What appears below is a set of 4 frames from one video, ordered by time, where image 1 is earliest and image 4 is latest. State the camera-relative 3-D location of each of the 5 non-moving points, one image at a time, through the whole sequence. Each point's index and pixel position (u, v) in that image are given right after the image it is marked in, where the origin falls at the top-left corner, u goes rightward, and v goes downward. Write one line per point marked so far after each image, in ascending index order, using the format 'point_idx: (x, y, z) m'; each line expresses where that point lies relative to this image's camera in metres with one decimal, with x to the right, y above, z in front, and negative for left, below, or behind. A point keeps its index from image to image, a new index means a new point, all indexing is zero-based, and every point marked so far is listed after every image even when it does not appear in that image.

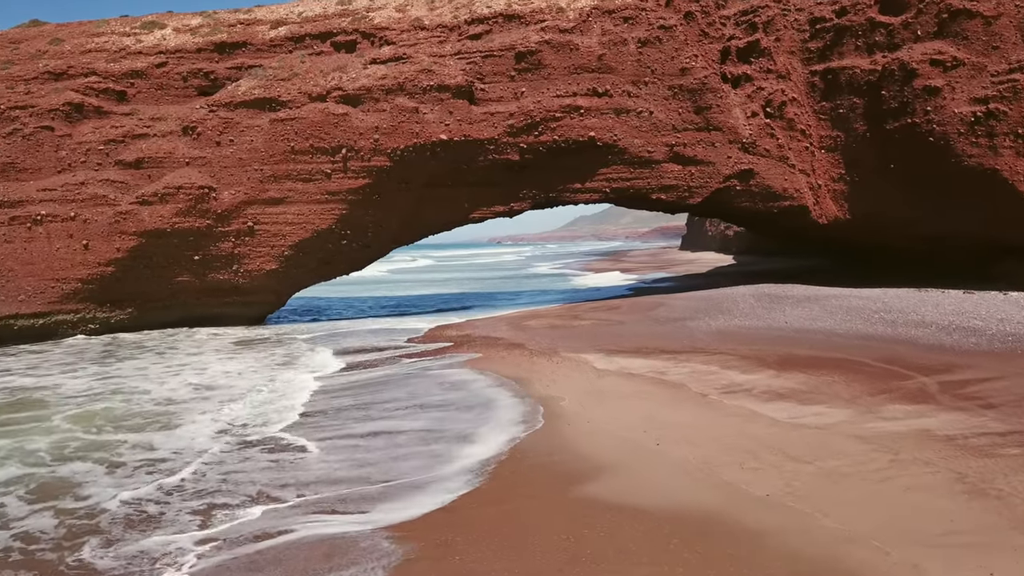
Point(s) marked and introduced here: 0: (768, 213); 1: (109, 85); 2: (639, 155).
0: (+4.9, +1.4, +15.8) m
1: (-8.1, +4.1, +16.6) m
2: (+2.4, +2.5, +15.7) m
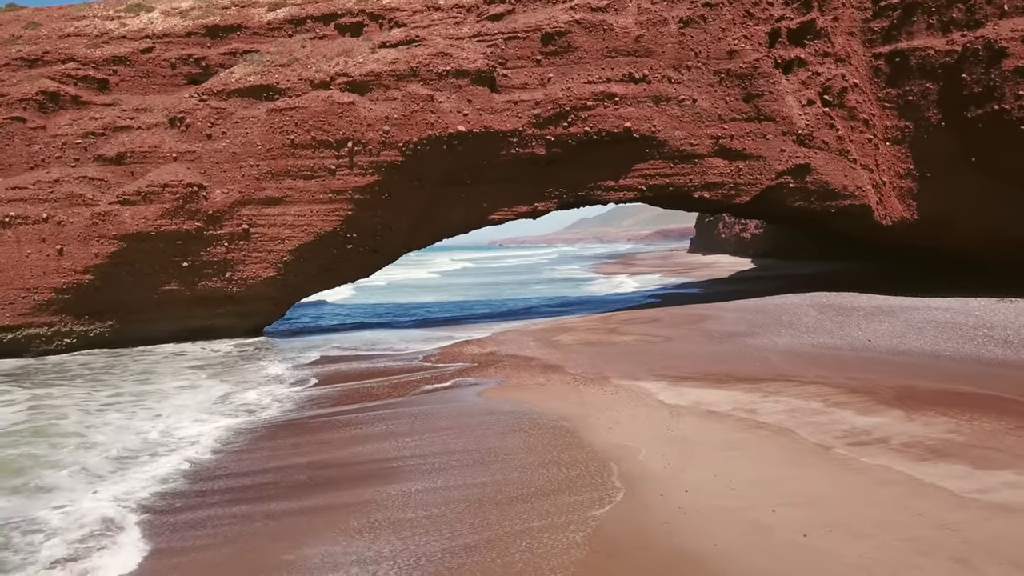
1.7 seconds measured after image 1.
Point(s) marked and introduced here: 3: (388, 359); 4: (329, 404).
0: (+5.4, +1.3, +14.1) m
1: (-7.7, +3.9, +14.9) m
2: (+2.9, +2.4, +14.0) m
3: (-1.8, -1.0, +11.7) m
4: (-1.9, -1.2, +8.5) m
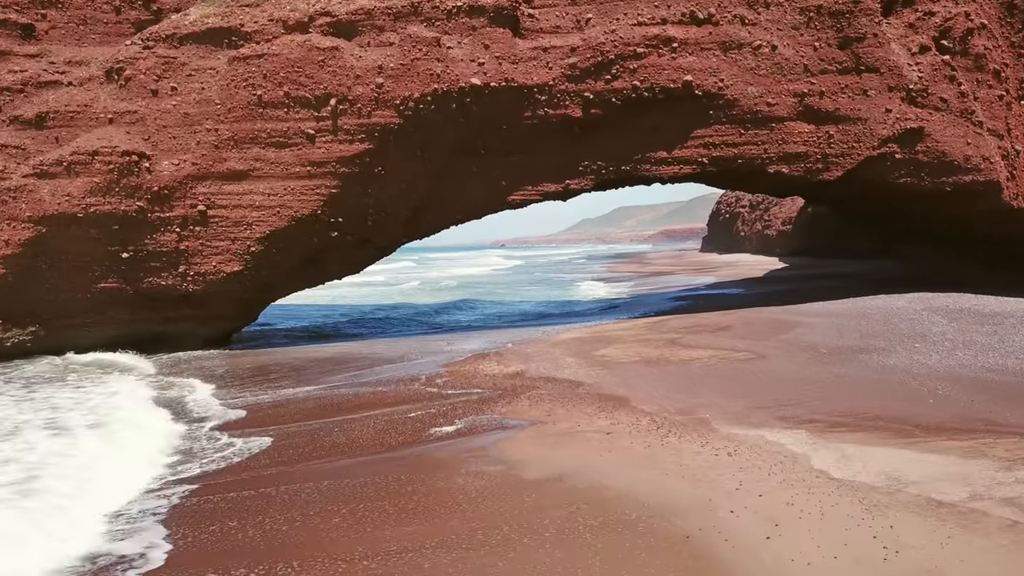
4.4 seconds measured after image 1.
0: (+5.7, +1.3, +11.0) m
1: (-7.3, +4.0, +11.9) m
2: (+3.2, +2.4, +11.0) m
3: (-1.4, -1.0, +8.7) m
4: (-1.6, -1.2, +5.5) m
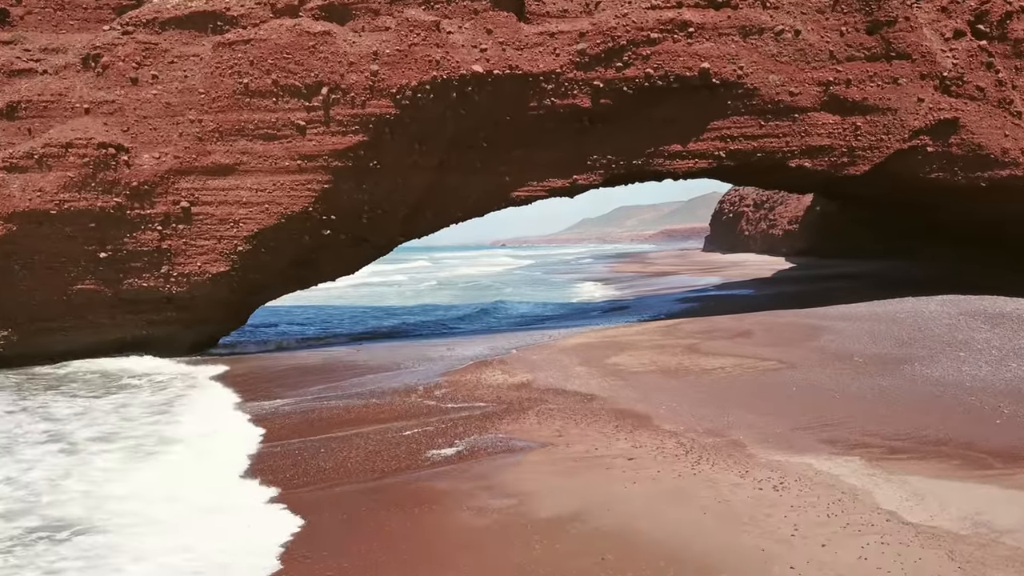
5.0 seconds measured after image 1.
0: (+5.8, +1.2, +10.3) m
1: (-7.2, +3.9, +11.2) m
2: (+3.3, +2.4, +10.3) m
3: (-1.4, -1.0, +7.9) m
4: (-1.5, -1.2, +4.7) m
